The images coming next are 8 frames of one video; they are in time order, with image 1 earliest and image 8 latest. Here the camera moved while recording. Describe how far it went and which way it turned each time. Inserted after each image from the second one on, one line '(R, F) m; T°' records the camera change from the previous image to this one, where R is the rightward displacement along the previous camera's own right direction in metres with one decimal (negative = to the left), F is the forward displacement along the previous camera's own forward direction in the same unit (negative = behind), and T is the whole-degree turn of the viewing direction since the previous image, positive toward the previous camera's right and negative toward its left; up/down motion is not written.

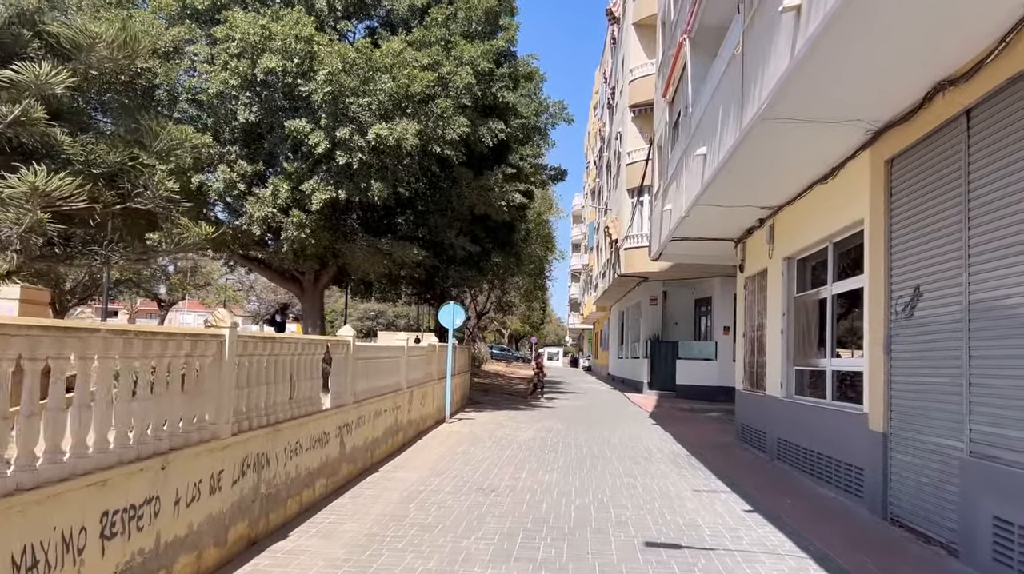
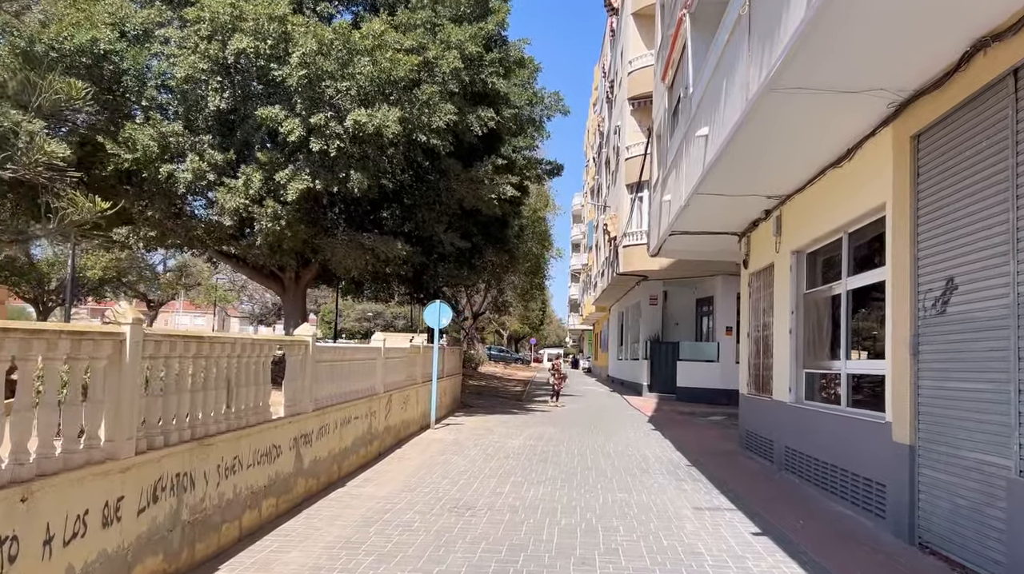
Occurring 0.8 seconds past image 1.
(+0.2, +0.9) m; 0°
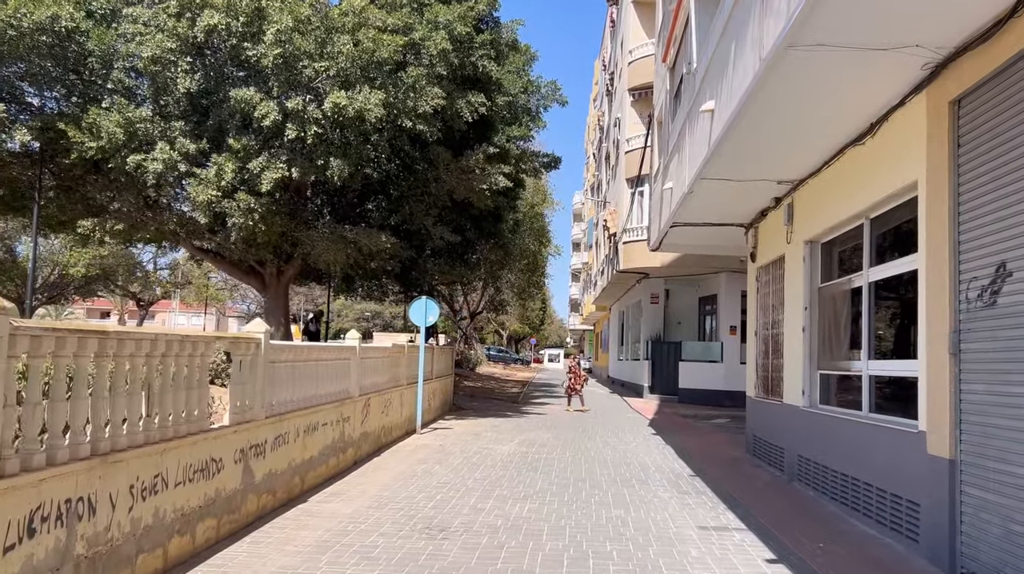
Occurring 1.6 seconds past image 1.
(+0.1, +0.9) m; 0°
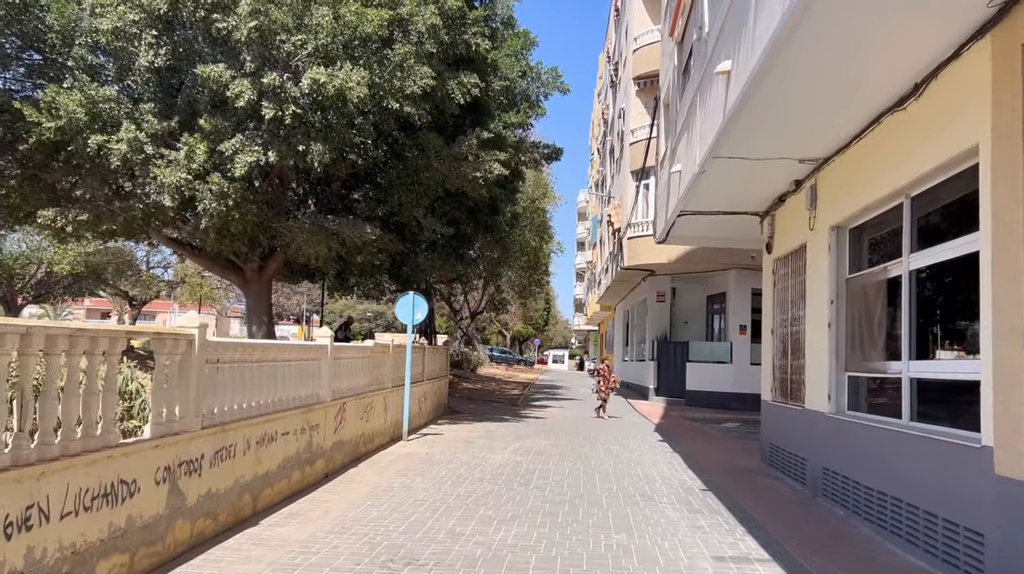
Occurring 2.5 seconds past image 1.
(+0.1, +1.0) m; 0°
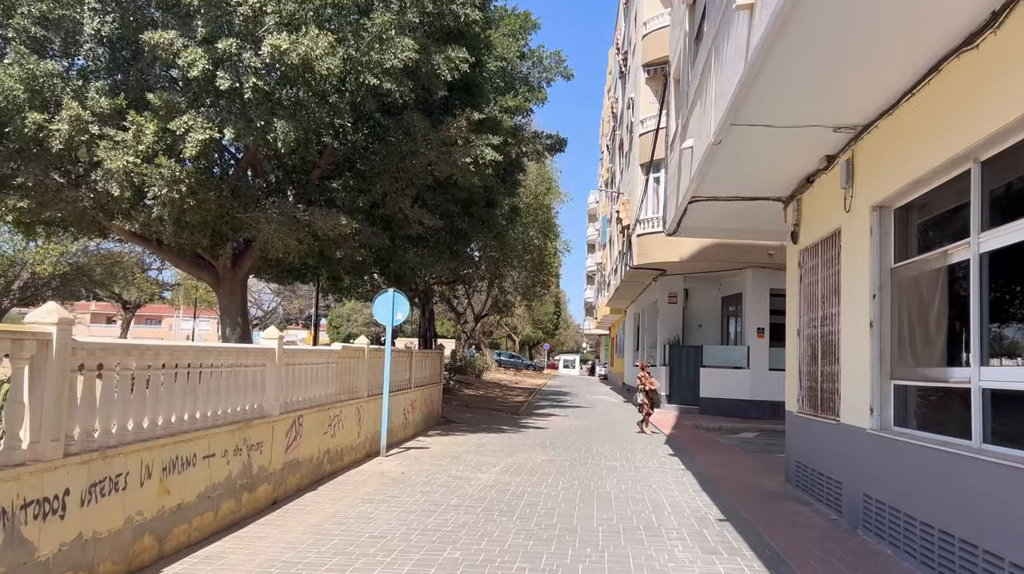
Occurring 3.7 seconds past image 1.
(+0.2, +1.3) m; -1°
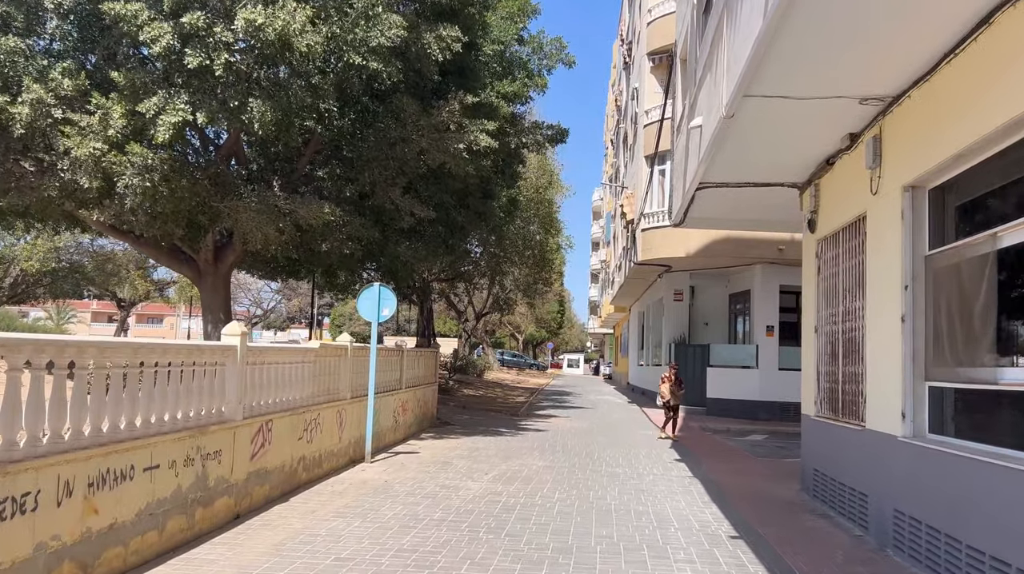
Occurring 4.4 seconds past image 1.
(+0.1, +0.7) m; 0°
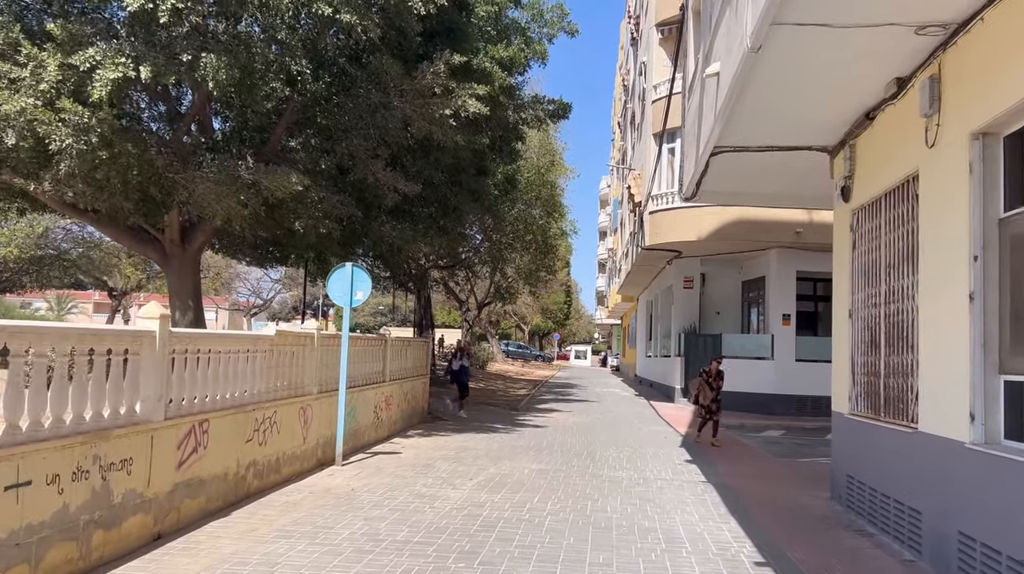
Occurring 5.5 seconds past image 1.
(+0.2, +1.2) m; -1°
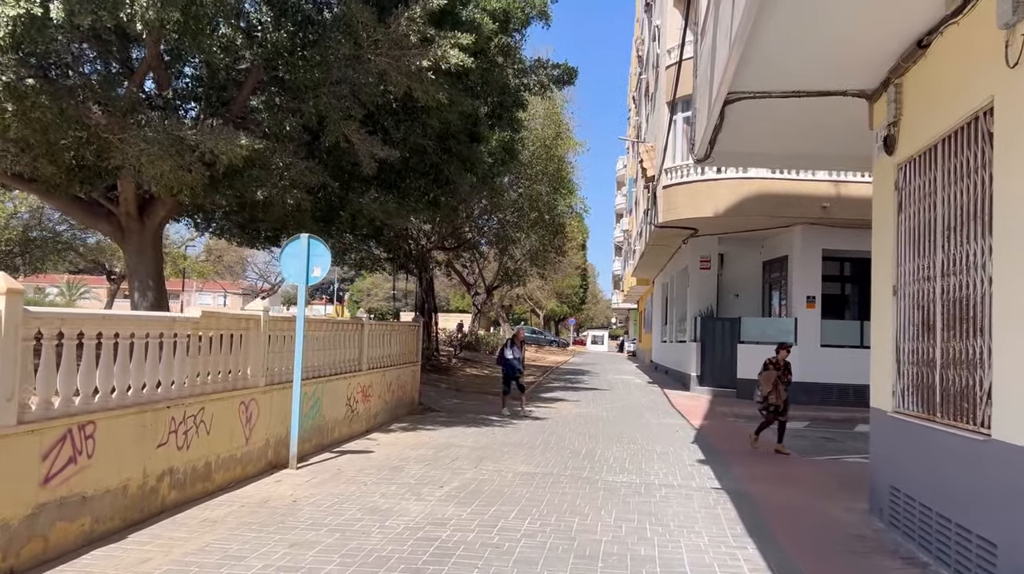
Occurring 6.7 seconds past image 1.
(+0.3, +1.3) m; -1°
